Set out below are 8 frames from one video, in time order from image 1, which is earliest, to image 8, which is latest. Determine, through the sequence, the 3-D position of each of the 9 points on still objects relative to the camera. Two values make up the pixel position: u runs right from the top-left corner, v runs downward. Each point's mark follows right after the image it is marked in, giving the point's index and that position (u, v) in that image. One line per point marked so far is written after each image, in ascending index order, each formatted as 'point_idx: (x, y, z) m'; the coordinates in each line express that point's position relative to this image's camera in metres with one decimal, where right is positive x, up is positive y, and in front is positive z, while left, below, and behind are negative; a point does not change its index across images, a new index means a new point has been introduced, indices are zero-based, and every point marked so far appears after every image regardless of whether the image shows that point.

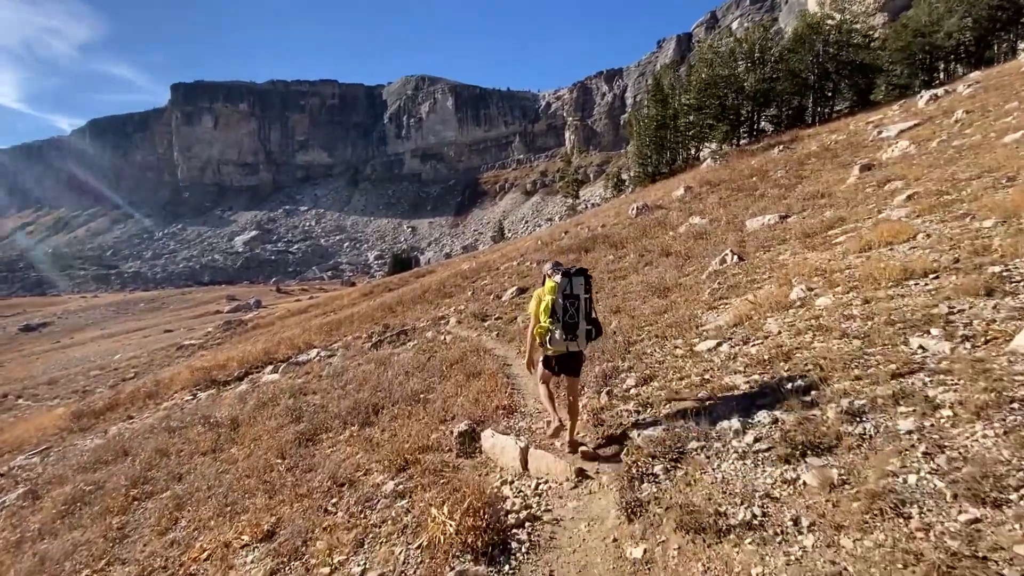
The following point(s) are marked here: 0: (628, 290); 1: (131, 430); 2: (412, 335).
0: (+3.4, 0.0, +13.7) m
1: (-13.3, -4.9, +17.1) m
2: (-3.7, -1.7, +18.2) m
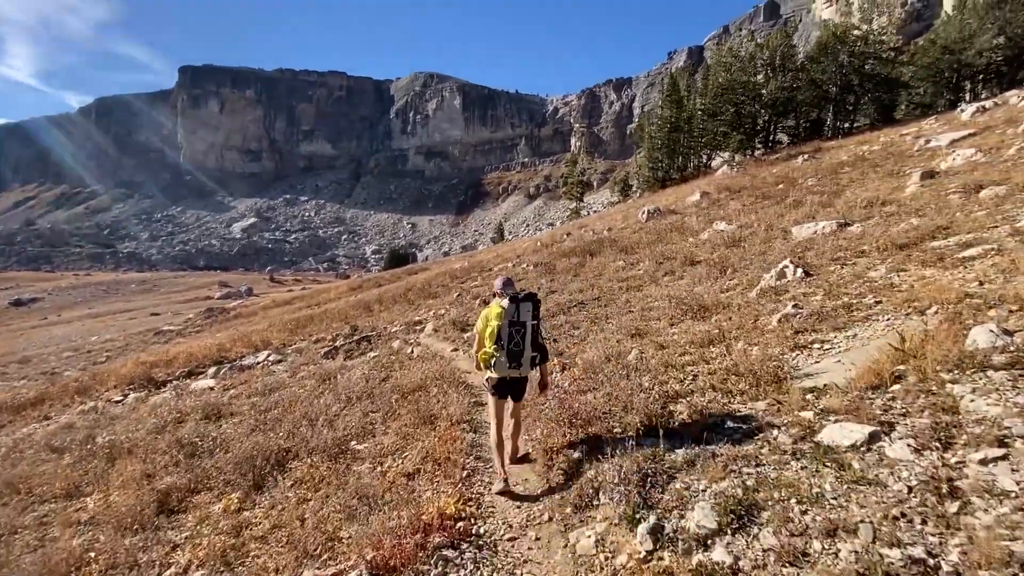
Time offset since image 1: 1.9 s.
0: (+3.0, -0.4, +10.5) m
1: (-14.0, -4.3, +13.7) m
2: (-4.1, -1.7, +15.0) m
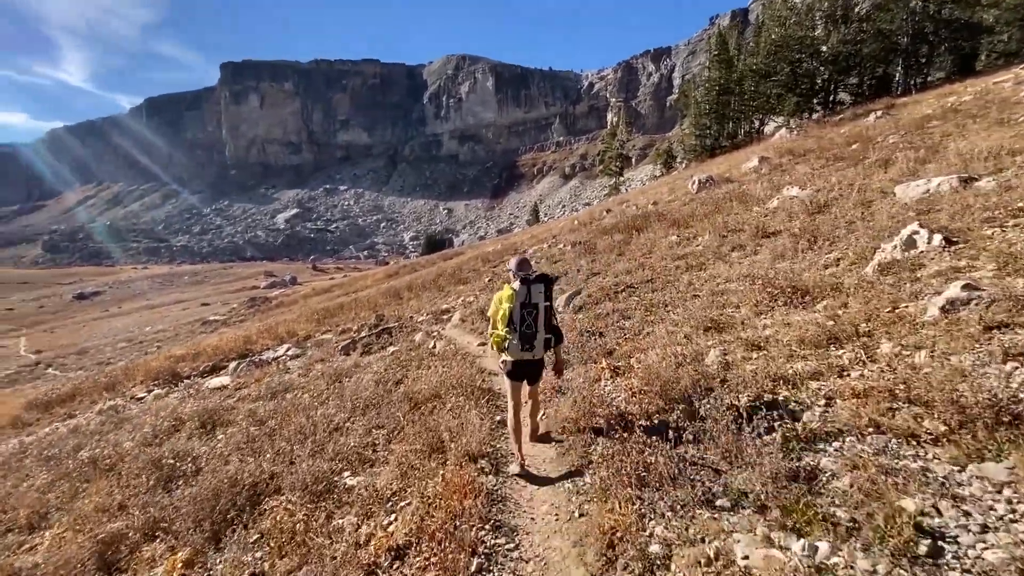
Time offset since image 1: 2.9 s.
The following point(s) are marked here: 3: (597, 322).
0: (+3.7, 0.0, +8.3) m
1: (-12.9, -4.2, +13.1) m
2: (-3.1, -1.3, +13.4) m
3: (+1.6, -0.6, +8.8) m
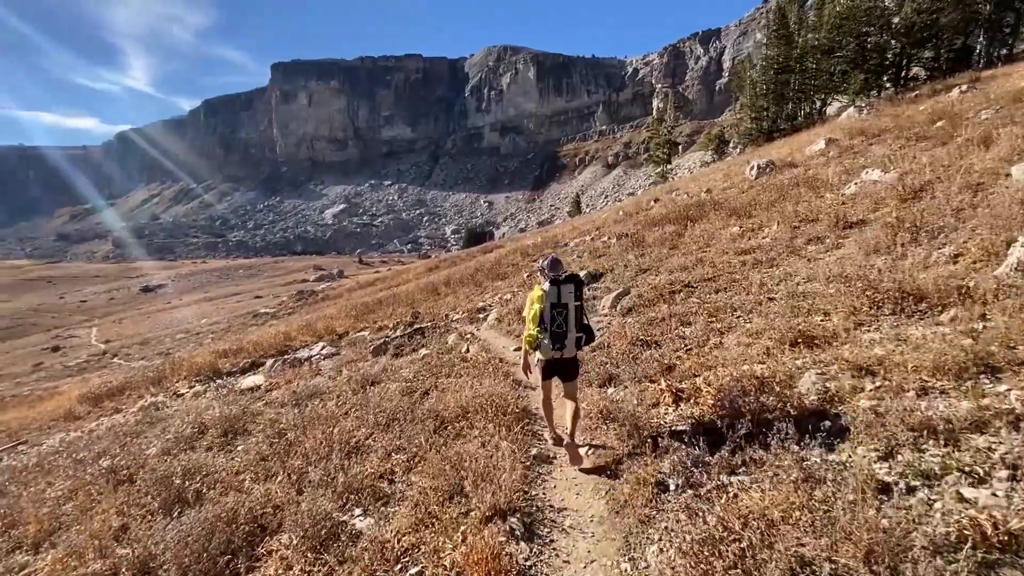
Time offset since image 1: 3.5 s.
0: (+4.3, 0.0, +7.0) m
1: (-11.9, -4.1, +13.2) m
2: (-2.0, -1.2, +12.7) m
3: (+2.2, -0.6, +7.6) m
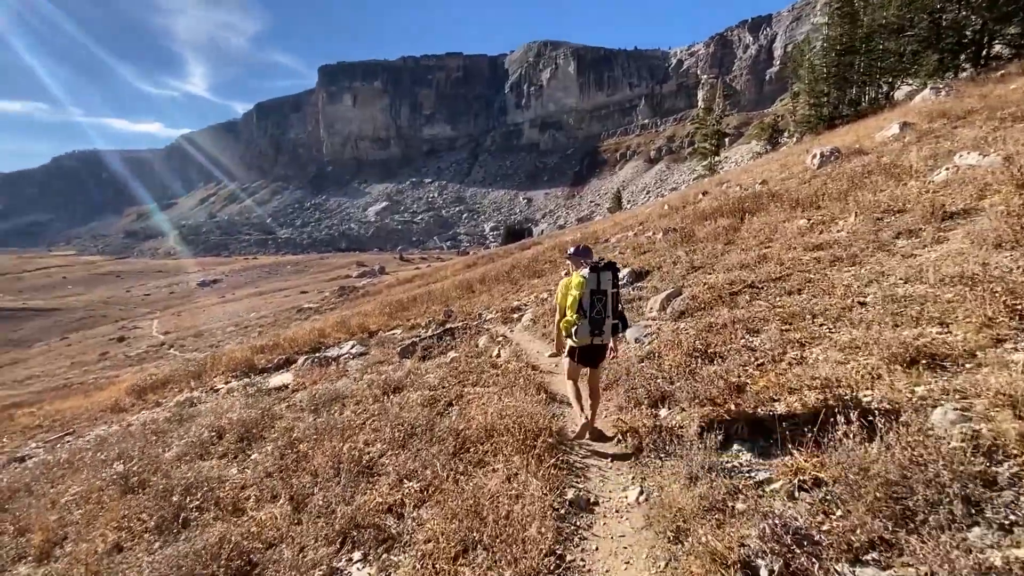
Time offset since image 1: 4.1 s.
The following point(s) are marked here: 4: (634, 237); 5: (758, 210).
0: (+4.7, -0.1, +5.6) m
1: (-10.9, -4.0, +13.1) m
2: (-1.2, -1.2, +11.8) m
3: (+2.7, -0.6, +6.4) m
4: (+4.8, +2.0, +18.7) m
5: (+7.7, +2.4, +14.9) m
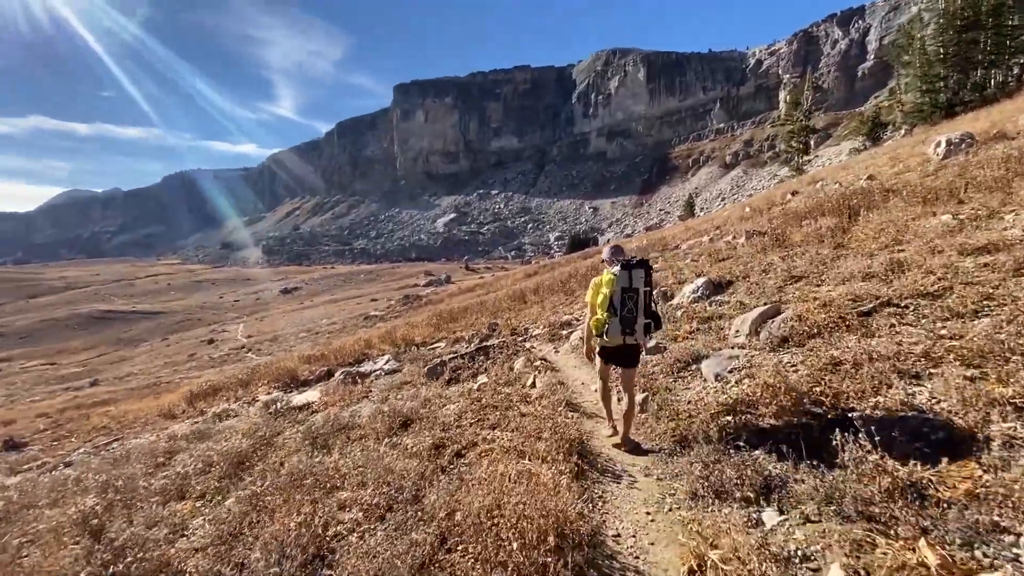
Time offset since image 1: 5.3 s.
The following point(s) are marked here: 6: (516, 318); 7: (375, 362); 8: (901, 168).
0: (+4.7, -0.2, +3.1) m
1: (-9.8, -4.2, +12.6) m
2: (-0.2, -1.4, +10.0) m
3: (+2.9, -0.8, +4.2) m
4: (+6.6, +1.6, +16.1) m
5: (+9.0, +2.0, +12.0) m
6: (+0.1, -1.0, +16.1) m
7: (-4.4, -2.4, +15.0) m
8: (+14.1, +4.3, +17.5) m
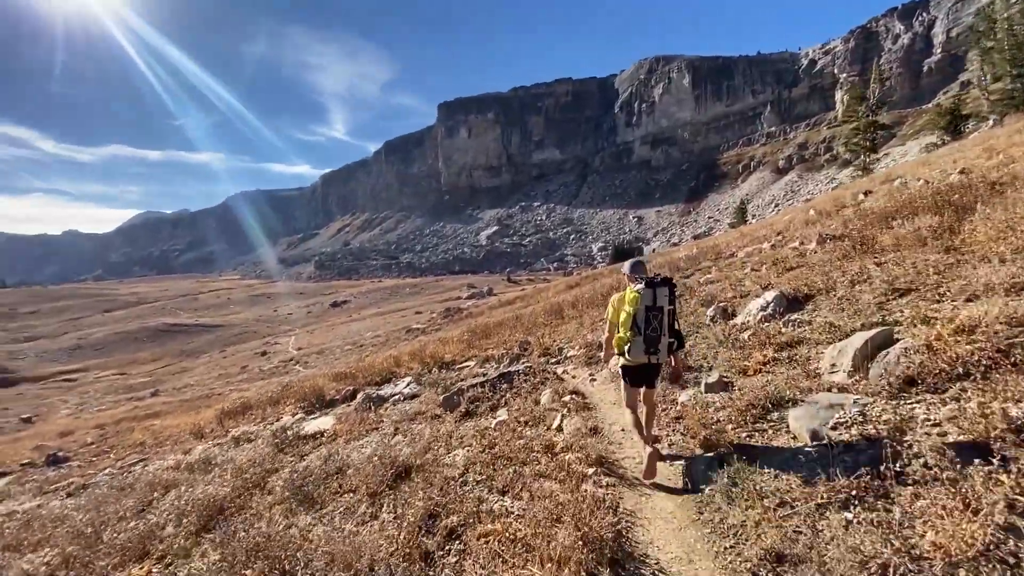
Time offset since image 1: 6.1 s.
0: (+4.6, -0.3, +1.3) m
1: (-9.0, -4.6, +11.9) m
2: (+0.3, -1.7, +8.6) m
3: (+2.8, -1.0, +2.5) m
4: (+7.6, +1.2, +14.1) m
5: (+9.6, +1.7, +9.8) m
6: (+1.2, -1.5, +14.6) m
7: (-3.4, -2.8, +13.9) m
8: (+15.2, +4.0, +14.8) m
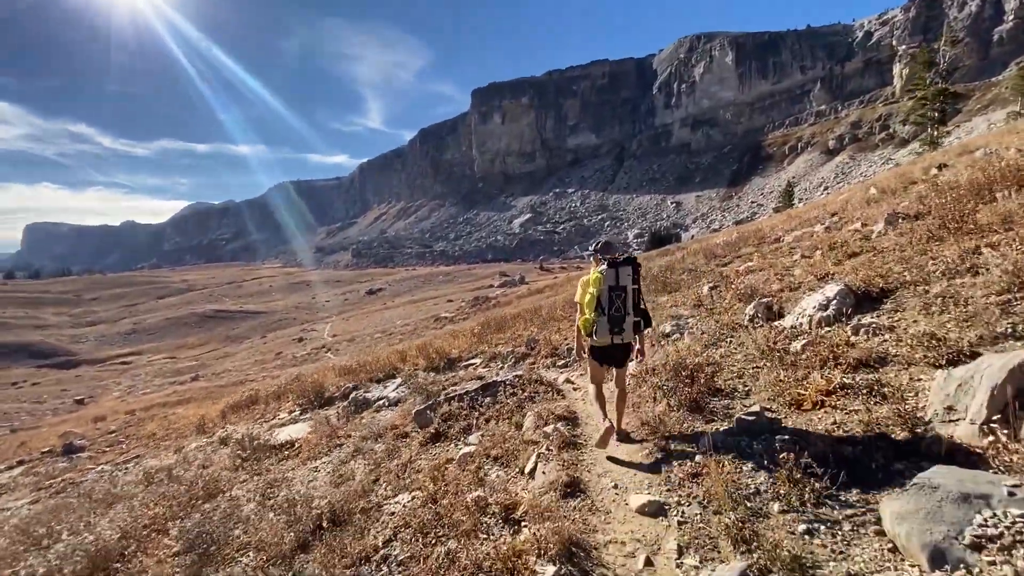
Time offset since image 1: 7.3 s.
0: (+3.8, -0.4, -0.7) m
1: (-8.9, -4.4, +11.0) m
2: (+0.1, -1.6, +6.9) m
3: (+2.1, -1.0, +0.7) m
4: (+7.8, +1.4, +11.8) m
5: (+9.4, +1.9, +7.4) m
6: (+1.3, -1.2, +12.8) m
7: (-3.2, -2.6, +12.6) m
8: (+15.4, +4.2, +12.0) m
